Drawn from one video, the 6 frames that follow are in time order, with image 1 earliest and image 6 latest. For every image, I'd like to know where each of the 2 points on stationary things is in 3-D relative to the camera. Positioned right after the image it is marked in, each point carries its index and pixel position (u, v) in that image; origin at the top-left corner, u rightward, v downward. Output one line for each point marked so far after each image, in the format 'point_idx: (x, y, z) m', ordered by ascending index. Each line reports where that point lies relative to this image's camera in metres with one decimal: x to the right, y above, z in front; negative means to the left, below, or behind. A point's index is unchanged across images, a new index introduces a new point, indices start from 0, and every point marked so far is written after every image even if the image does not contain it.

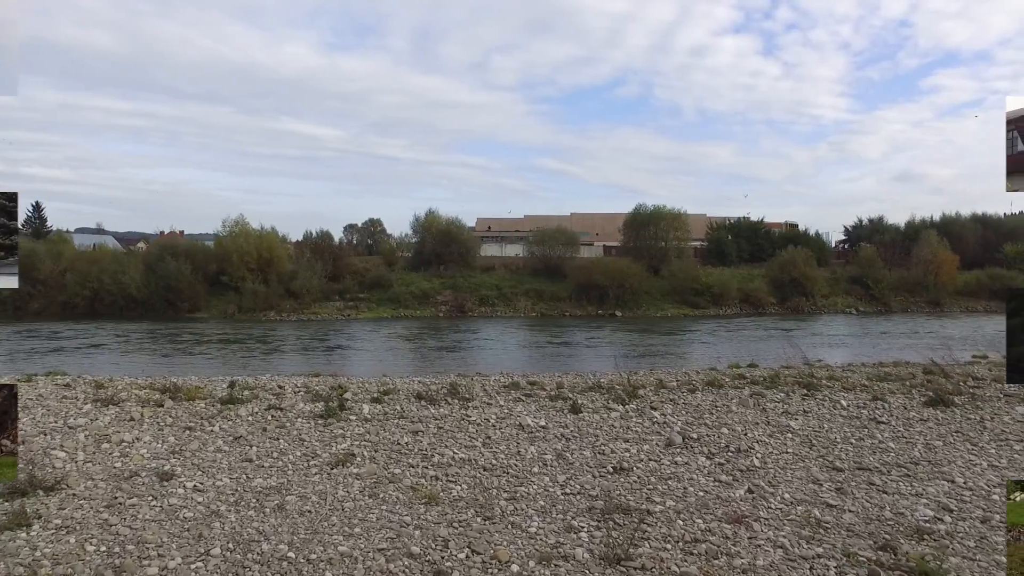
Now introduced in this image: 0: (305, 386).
0: (-4.7, -2.3, +13.7) m
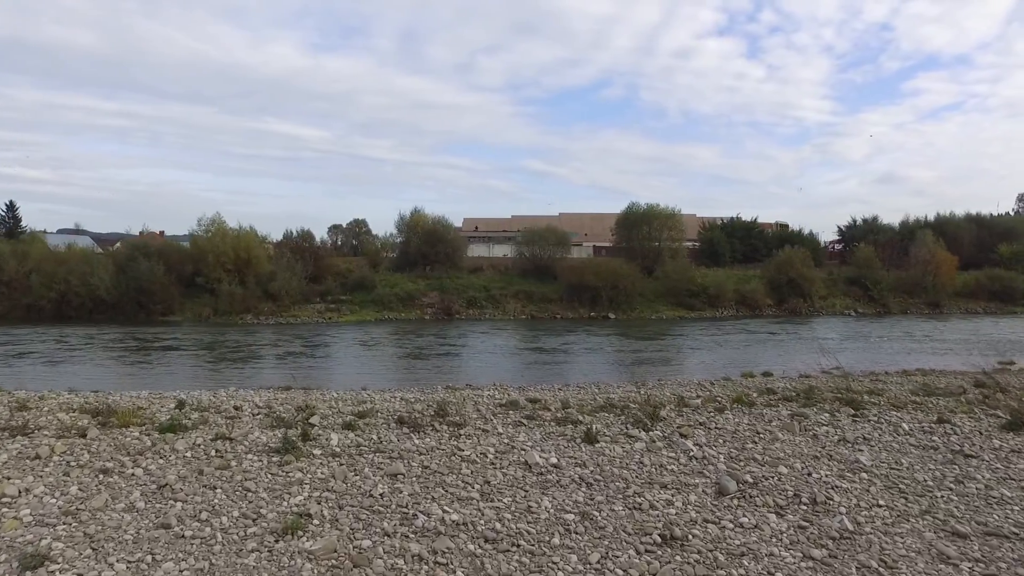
0: (-4.8, -2.3, +11.7) m
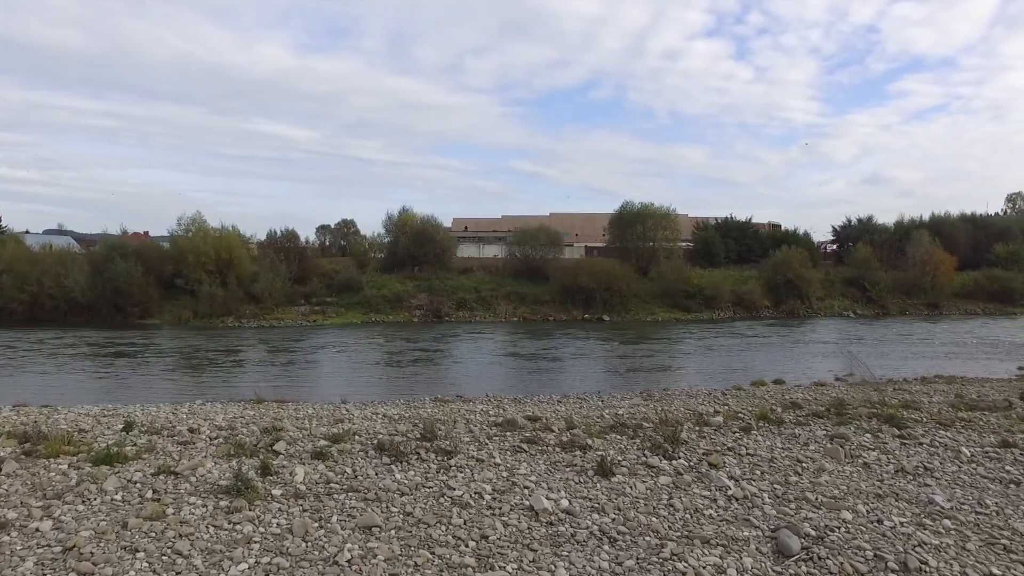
0: (-4.8, -2.4, +10.2) m
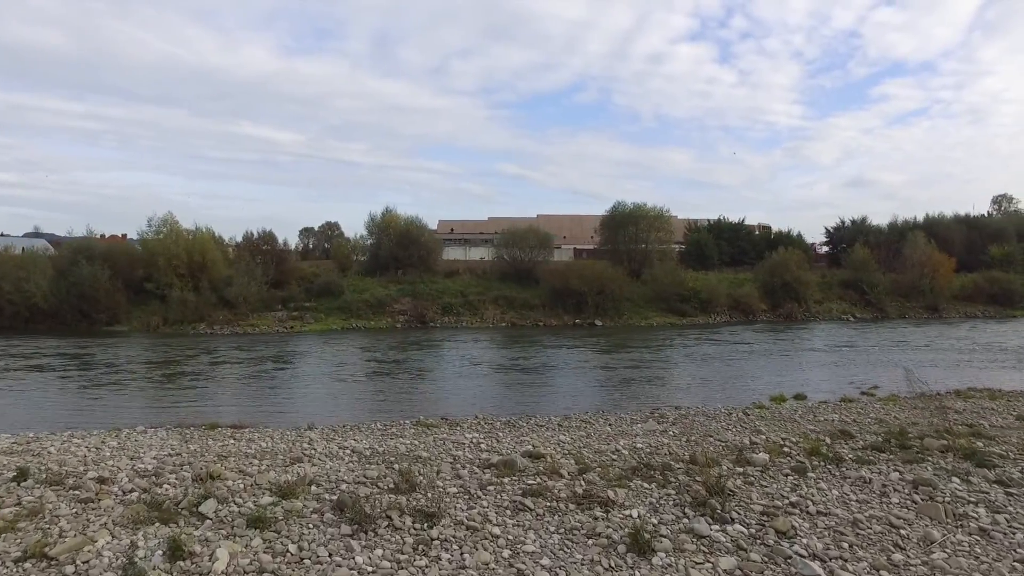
0: (-4.8, -2.5, +8.1) m
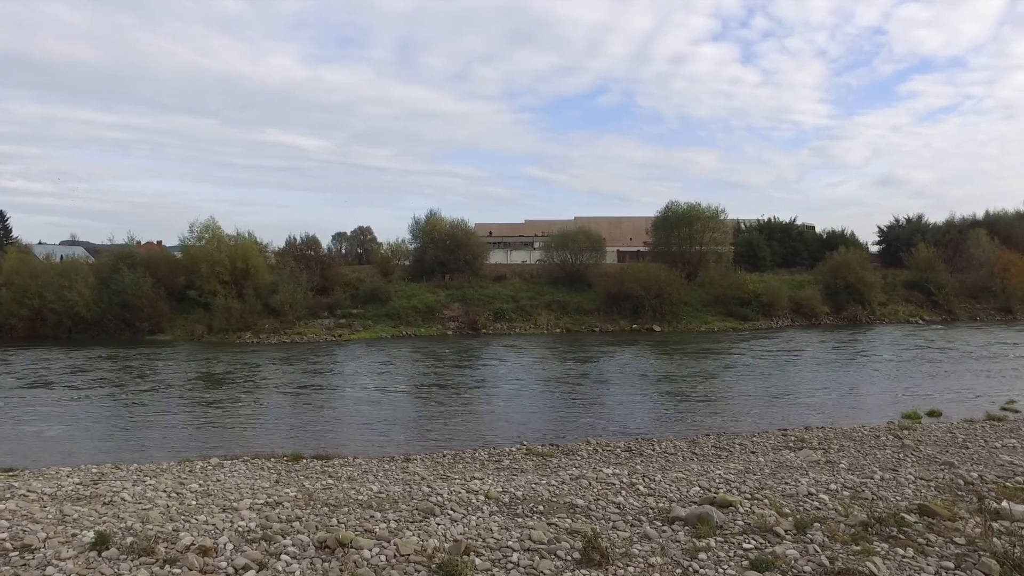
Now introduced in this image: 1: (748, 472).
0: (-2.7, -2.7, +6.4) m
1: (+3.8, -2.9, +9.6) m
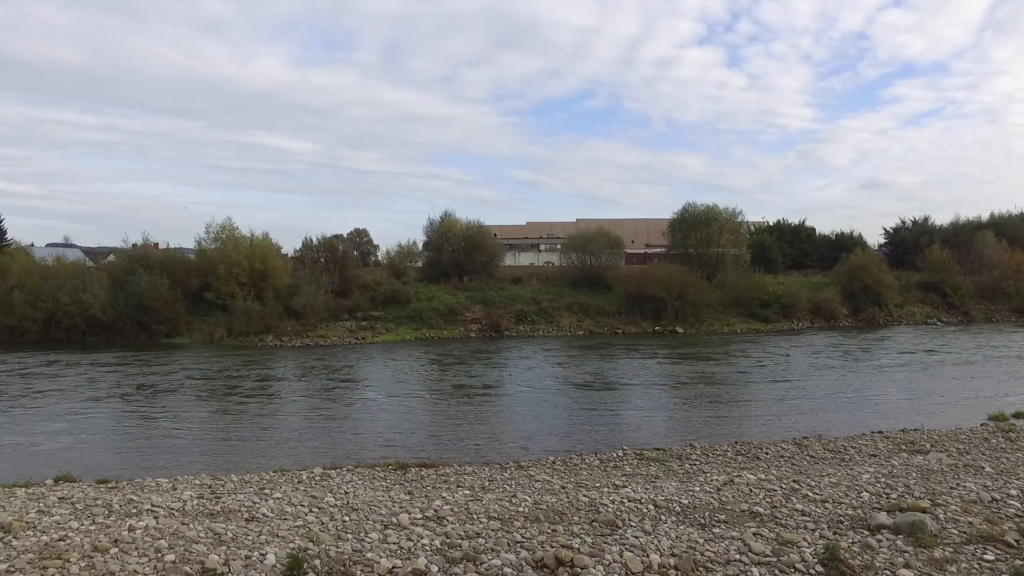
0: (-0.5, -2.6, +5.8) m
1: (+5.9, -2.9, +9.2) m
